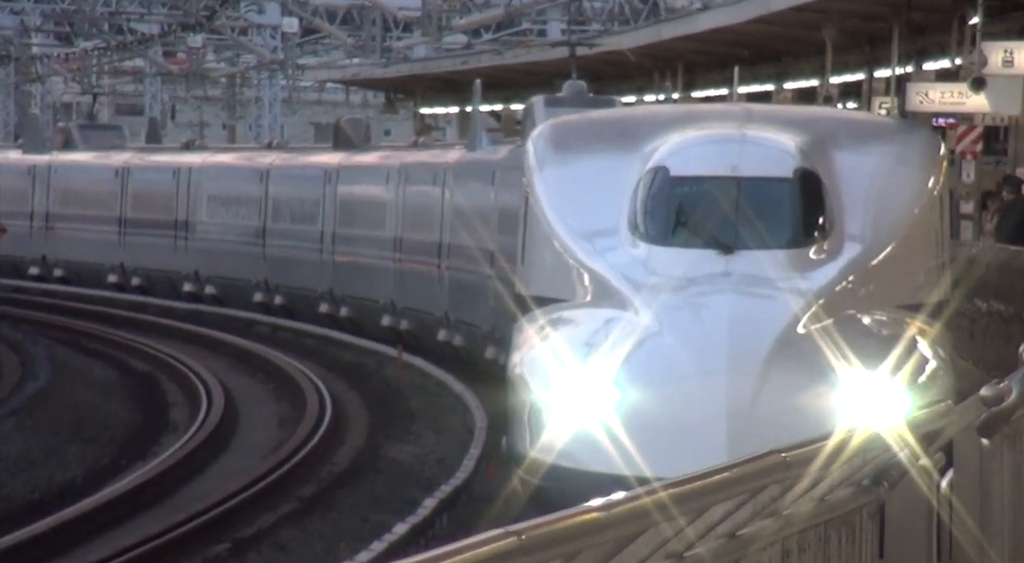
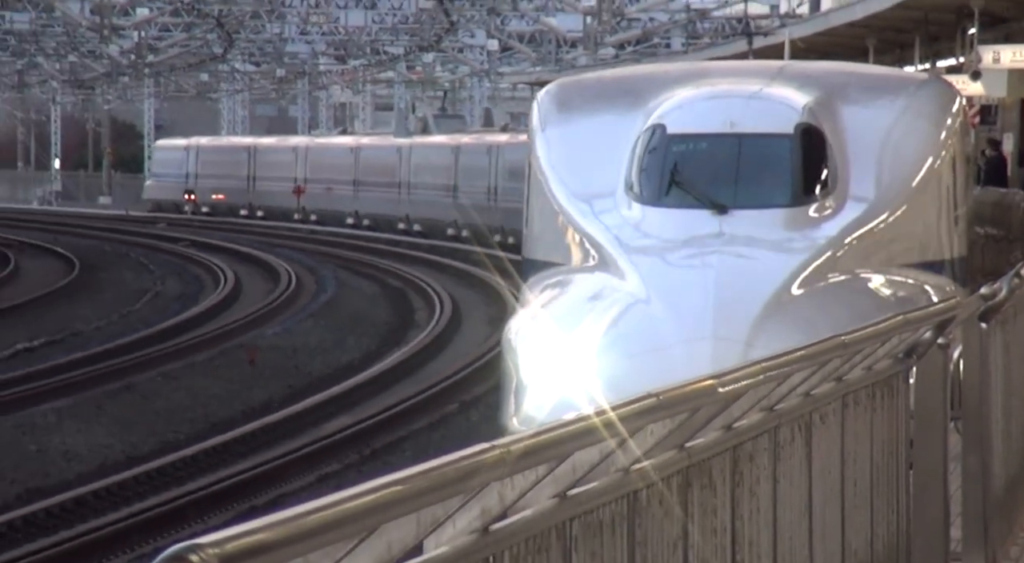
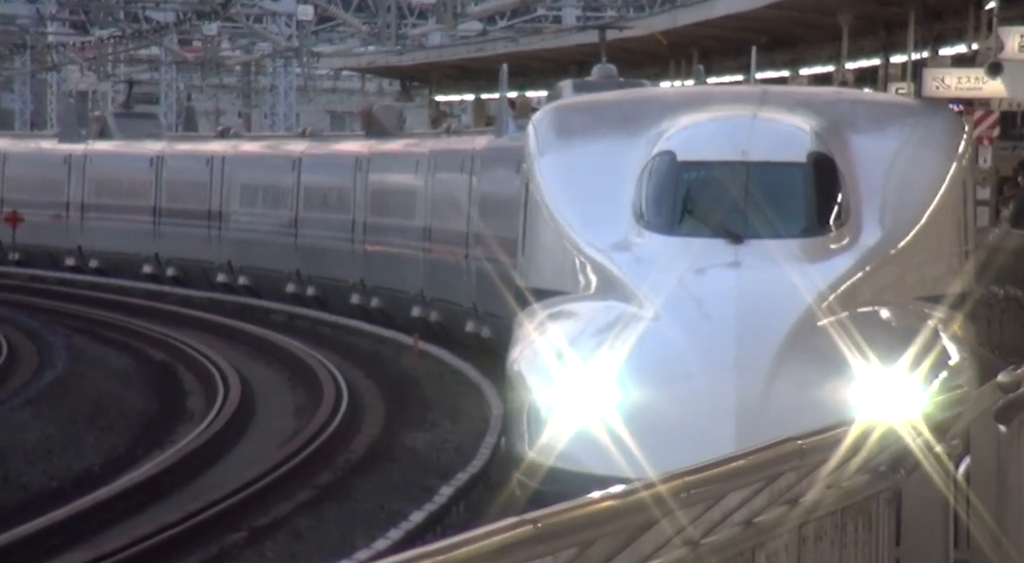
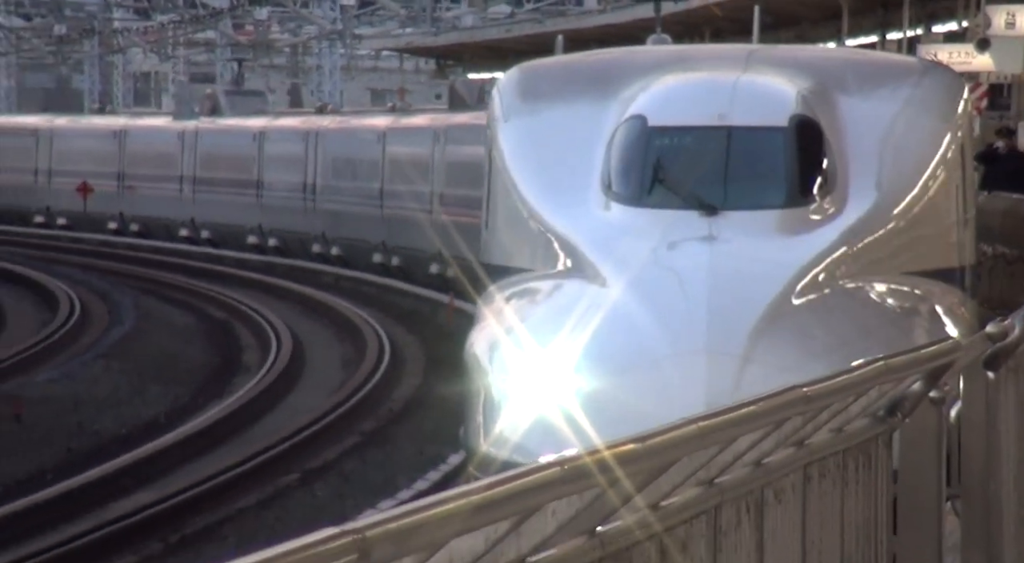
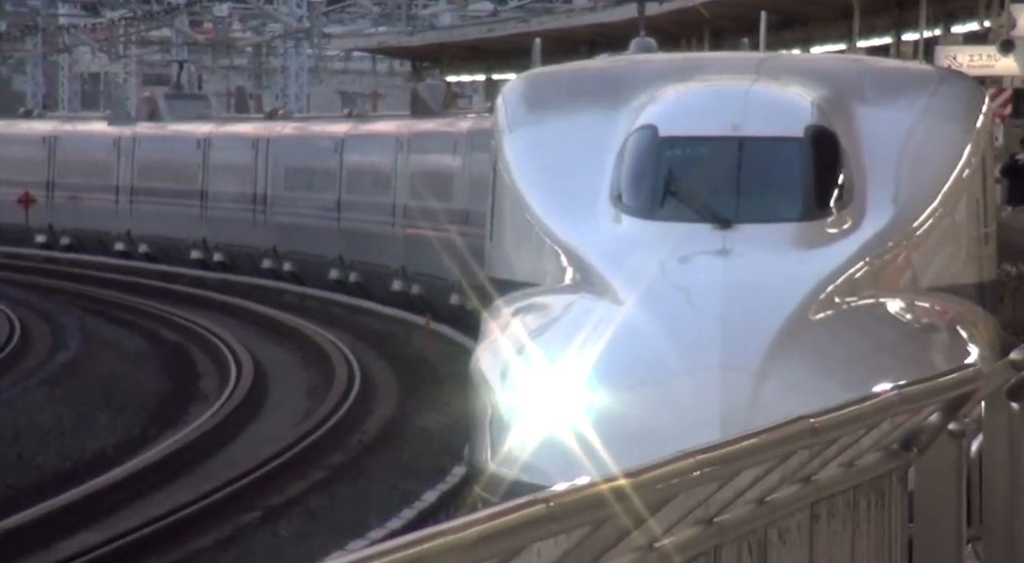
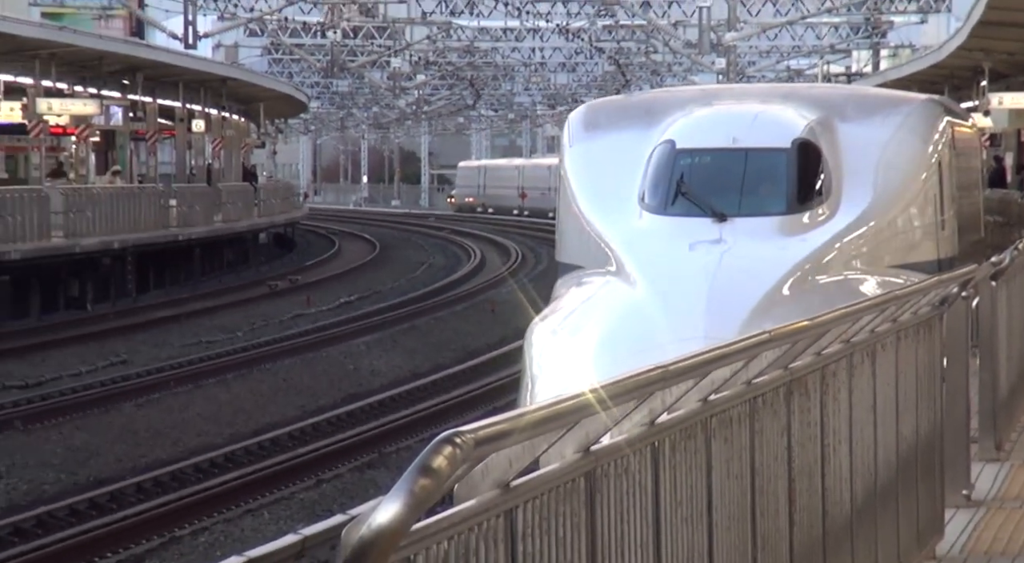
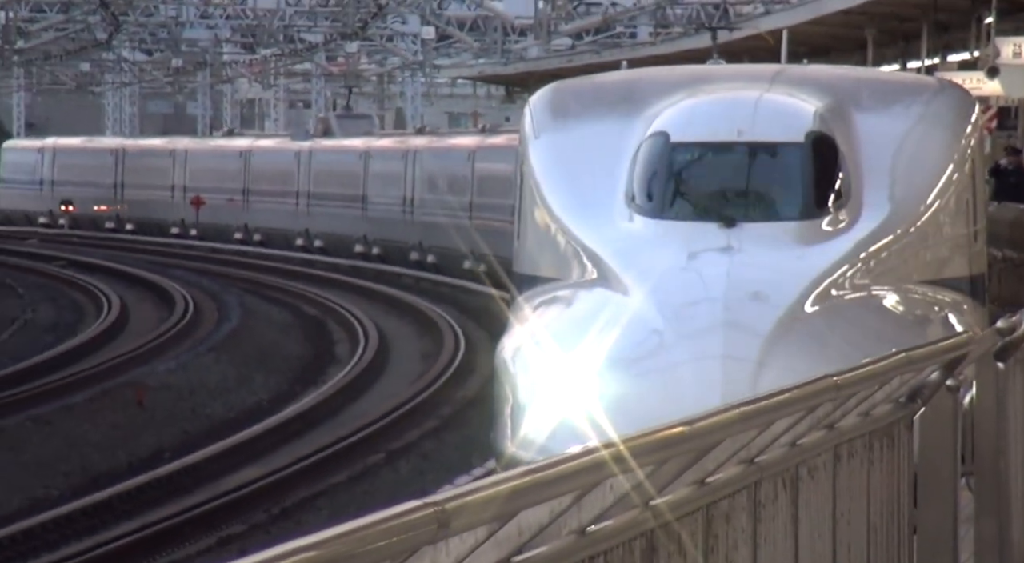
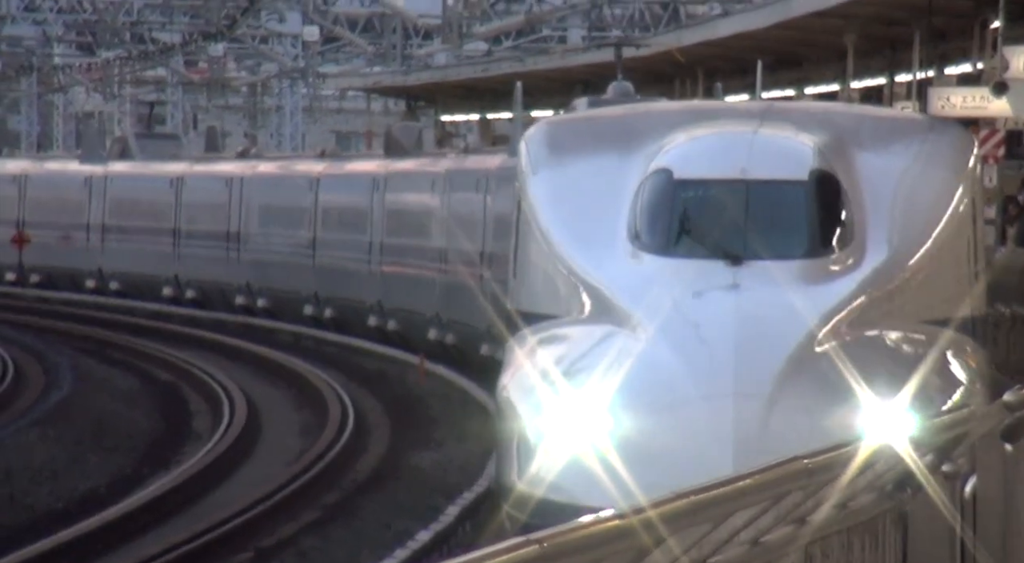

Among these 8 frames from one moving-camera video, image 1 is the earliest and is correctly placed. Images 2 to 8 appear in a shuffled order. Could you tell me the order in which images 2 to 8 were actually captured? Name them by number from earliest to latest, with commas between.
3, 8, 5, 4, 7, 2, 6
